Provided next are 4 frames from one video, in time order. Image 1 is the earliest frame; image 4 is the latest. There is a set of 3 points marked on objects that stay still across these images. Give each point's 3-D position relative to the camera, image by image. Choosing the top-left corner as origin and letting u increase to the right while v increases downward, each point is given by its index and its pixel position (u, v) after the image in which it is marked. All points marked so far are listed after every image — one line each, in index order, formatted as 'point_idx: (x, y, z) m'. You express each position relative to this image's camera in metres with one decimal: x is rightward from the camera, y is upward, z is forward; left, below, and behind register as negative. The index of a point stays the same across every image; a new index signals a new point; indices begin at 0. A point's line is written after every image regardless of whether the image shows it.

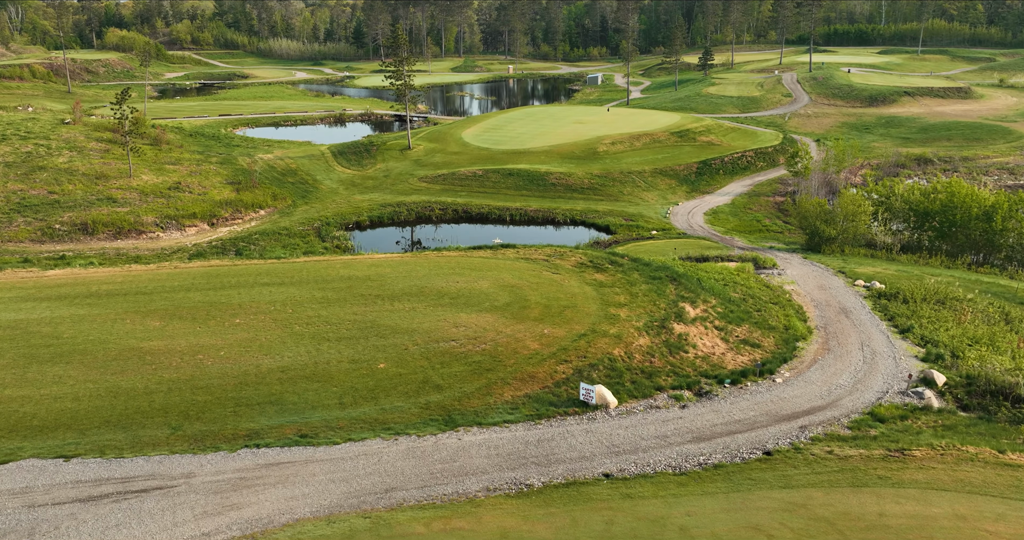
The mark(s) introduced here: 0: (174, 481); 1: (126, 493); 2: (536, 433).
0: (-4.0, -2.5, +10.0) m
1: (-4.4, -2.6, +9.7) m
2: (+0.3, -2.2, +11.4) m
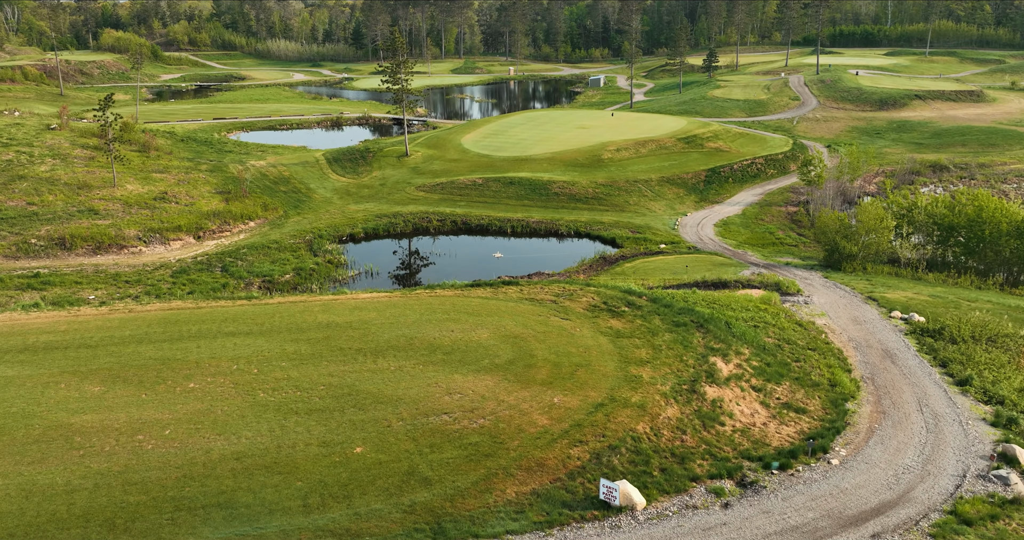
0: (-4.0, -3.2, +8.1) m
1: (-4.4, -3.2, +7.8) m
2: (+0.3, -2.9, +9.5) m
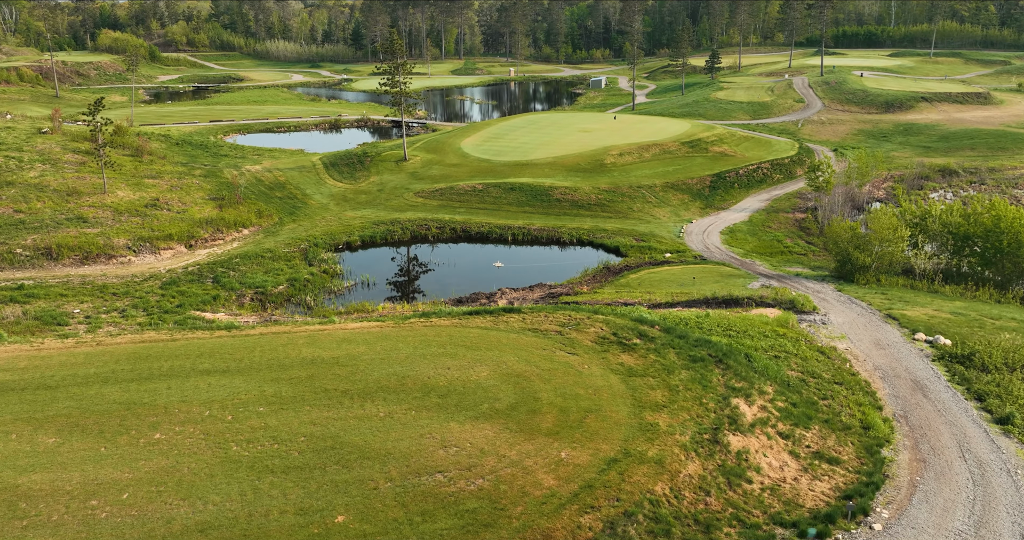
0: (-3.9, -3.6, +7.0) m
1: (-4.4, -3.7, +6.7) m
2: (+0.4, -3.3, +8.4) m
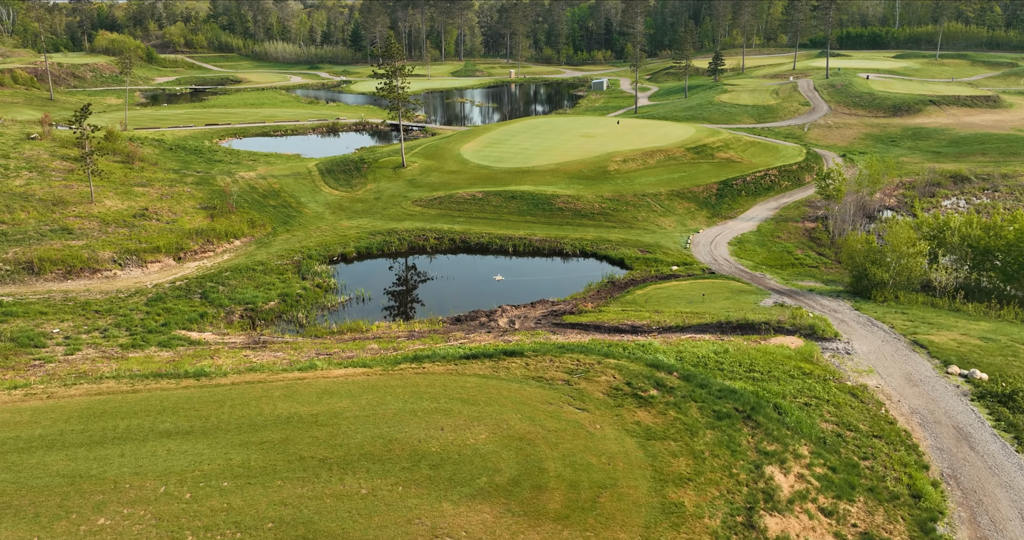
0: (-3.9, -4.2, +5.7) m
1: (-4.4, -4.2, +5.4) m
2: (+0.4, -3.9, +7.0) m
